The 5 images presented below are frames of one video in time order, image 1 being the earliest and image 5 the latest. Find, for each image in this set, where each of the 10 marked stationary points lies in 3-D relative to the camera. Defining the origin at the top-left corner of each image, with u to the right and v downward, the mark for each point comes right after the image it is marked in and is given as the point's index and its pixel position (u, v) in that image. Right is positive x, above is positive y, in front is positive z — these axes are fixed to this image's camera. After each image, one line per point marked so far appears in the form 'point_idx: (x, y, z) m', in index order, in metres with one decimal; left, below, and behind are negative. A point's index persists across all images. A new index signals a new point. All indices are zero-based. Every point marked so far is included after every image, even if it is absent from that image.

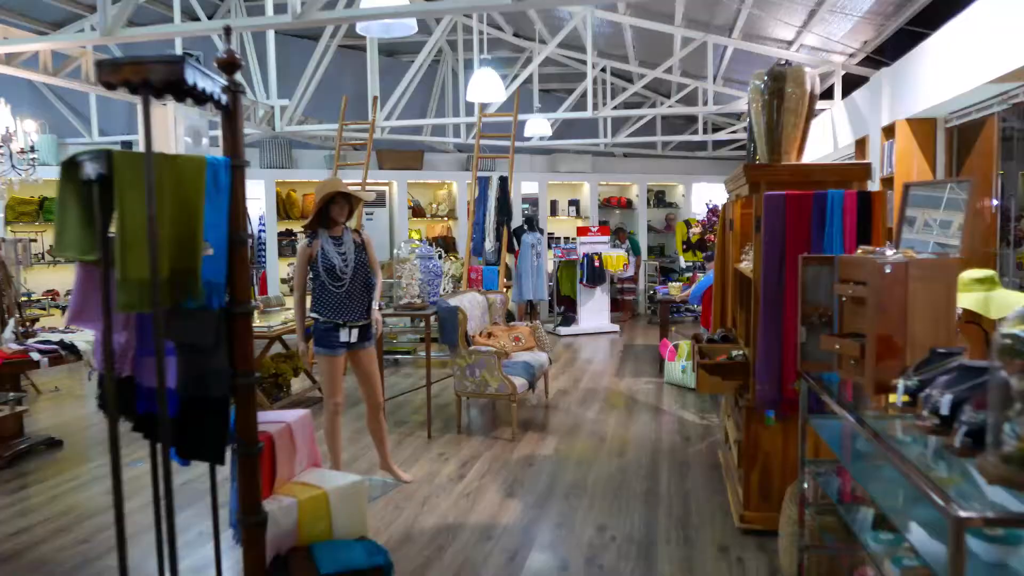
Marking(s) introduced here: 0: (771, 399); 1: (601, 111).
0: (+0.9, -0.4, +3.0) m
1: (+0.9, +1.8, +8.4) m
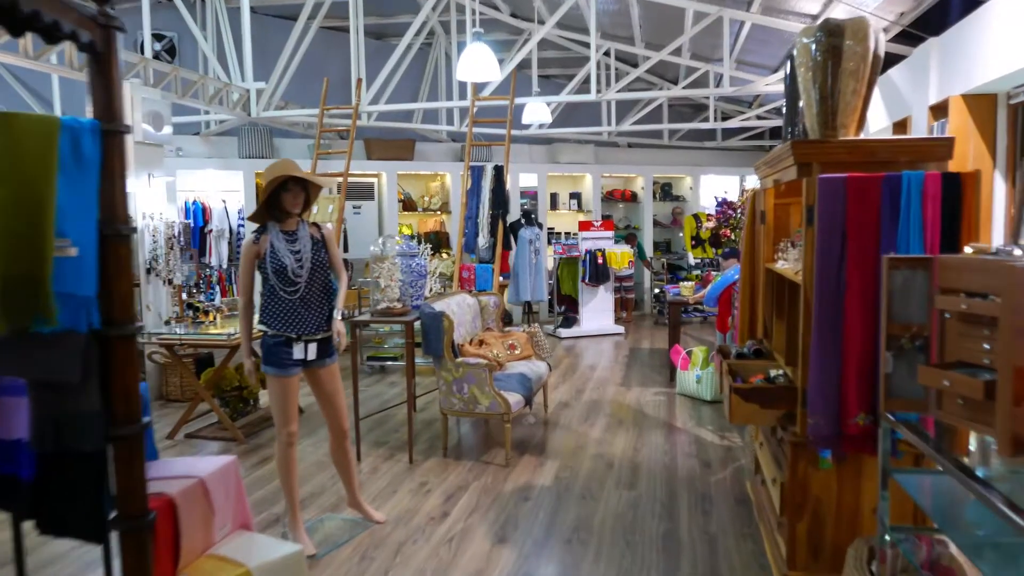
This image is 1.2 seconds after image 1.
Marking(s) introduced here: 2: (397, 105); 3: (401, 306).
0: (+0.9, -0.4, +2.4) m
1: (+0.9, +1.8, +7.7) m
2: (-1.1, +1.8, +8.0) m
3: (-0.6, -0.1, +4.3) m
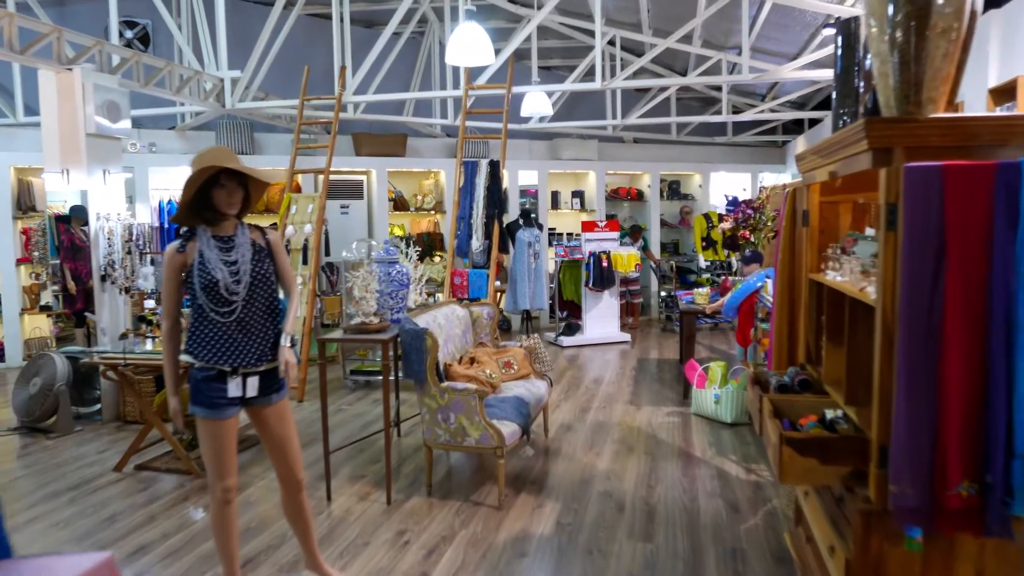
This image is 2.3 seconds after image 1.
0: (+0.9, -0.5, +1.8) m
1: (+0.8, +1.8, +7.1) m
2: (-1.1, +1.7, +7.4) m
3: (-0.6, -0.1, +3.8) m
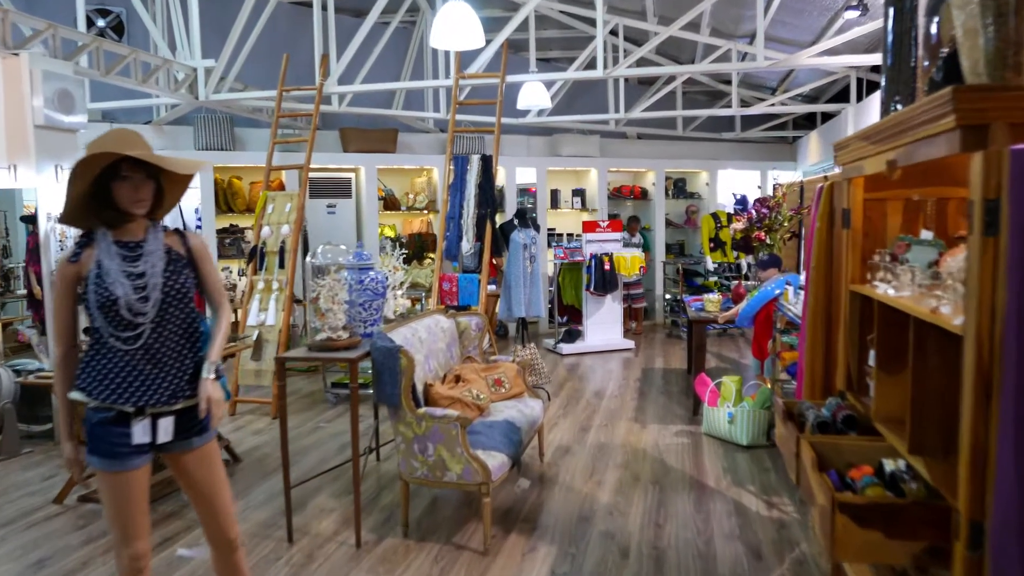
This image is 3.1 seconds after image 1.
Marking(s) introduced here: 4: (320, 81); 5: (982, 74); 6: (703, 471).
0: (+0.8, -0.5, +1.3) m
1: (+0.8, +1.7, +6.7) m
2: (-1.2, +1.7, +6.9) m
3: (-0.6, -0.2, +3.3) m
4: (-1.4, +1.5, +6.1) m
5: (+0.9, +0.4, +1.5) m
6: (+0.9, -0.9, +4.0) m
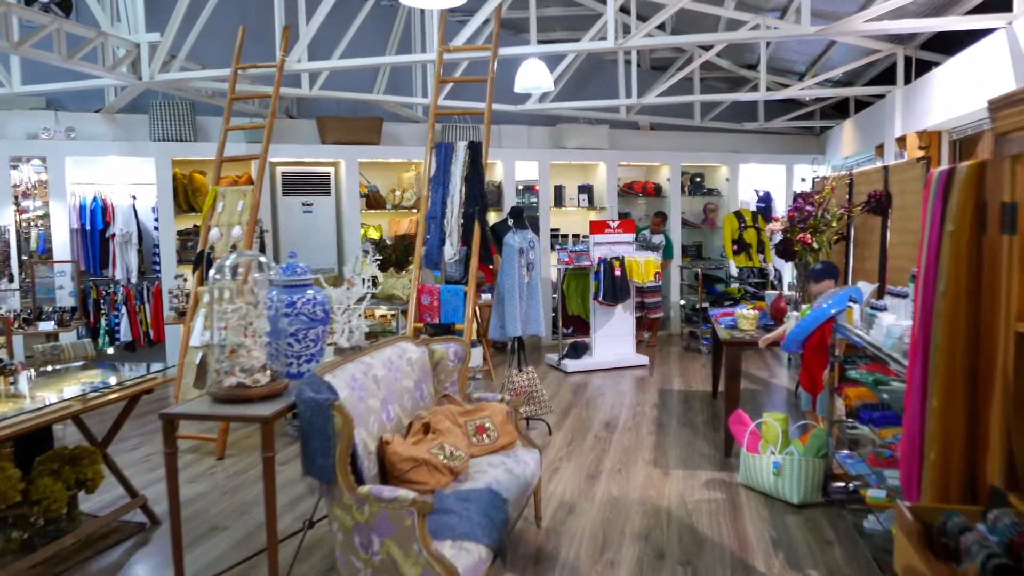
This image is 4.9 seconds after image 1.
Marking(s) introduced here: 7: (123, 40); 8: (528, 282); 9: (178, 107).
0: (+0.8, -0.6, +0.4) m
1: (+0.8, +1.6, +5.8) m
2: (-1.2, +1.6, +6.0) m
3: (-0.7, -0.3, +2.4) m
4: (-1.4, +1.4, +5.3) m
5: (+0.8, +0.3, +0.6) m
6: (+0.9, -1.0, +3.1) m
7: (-2.5, +1.6, +5.3) m
8: (+0.1, +0.1, +5.8) m
9: (-2.6, +1.4, +6.6) m
